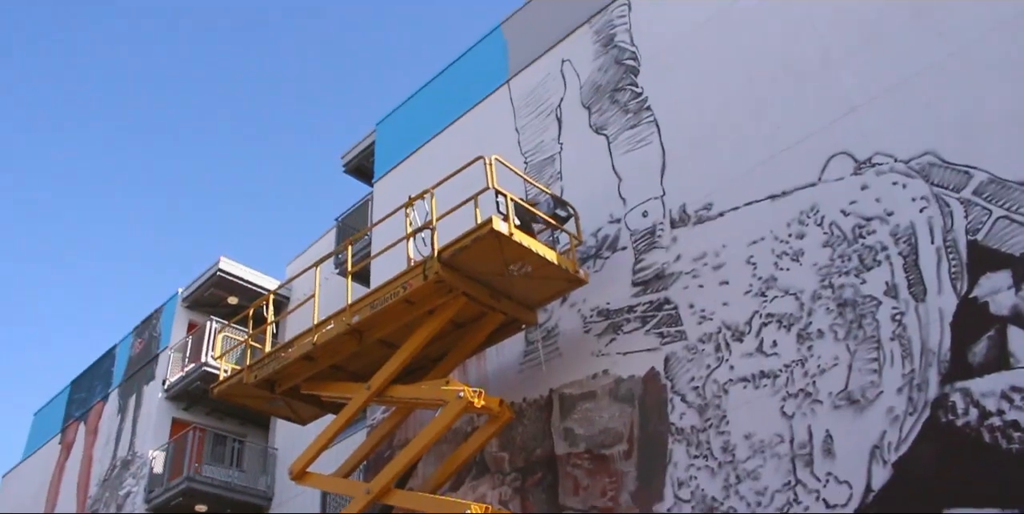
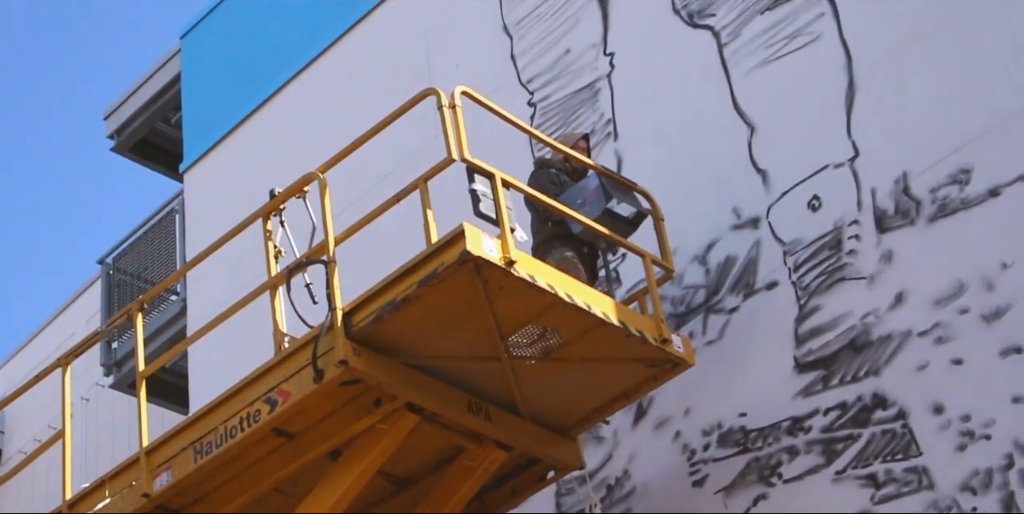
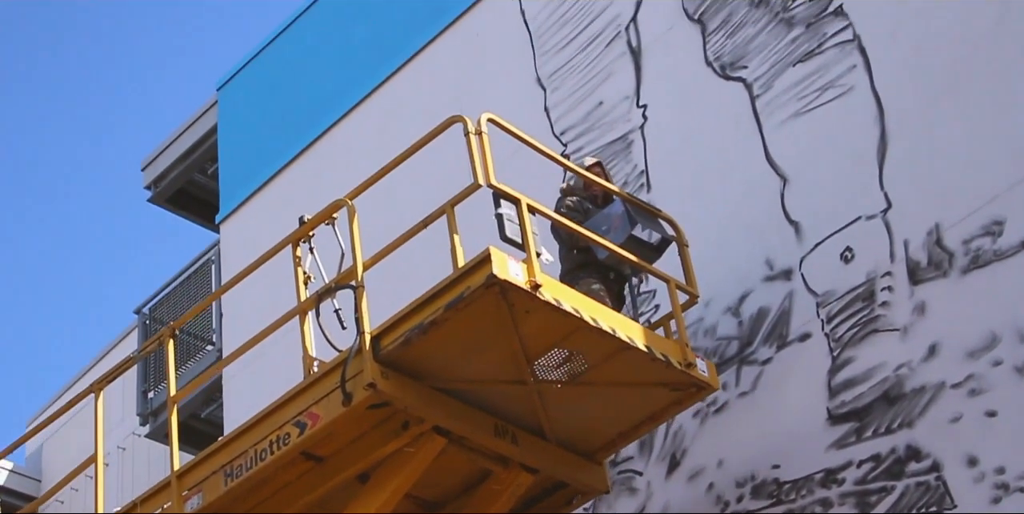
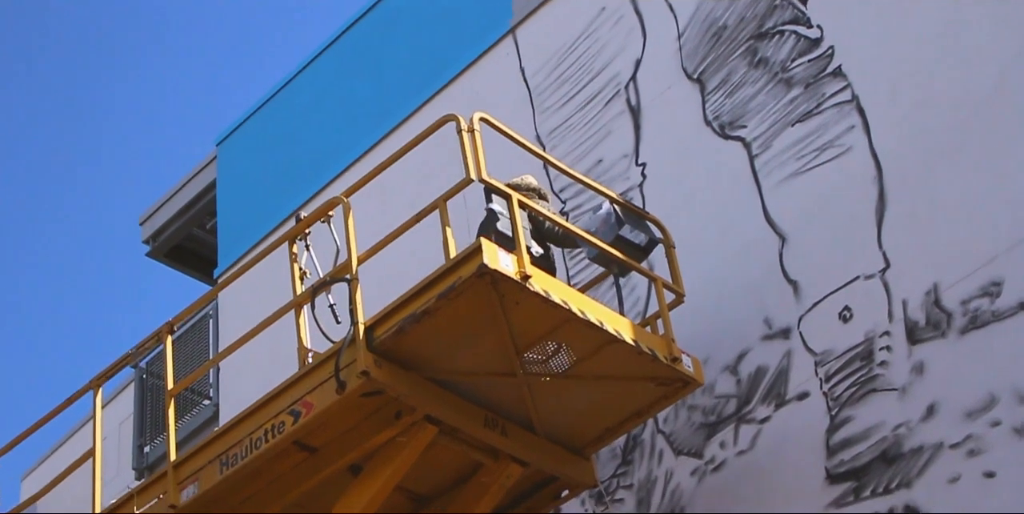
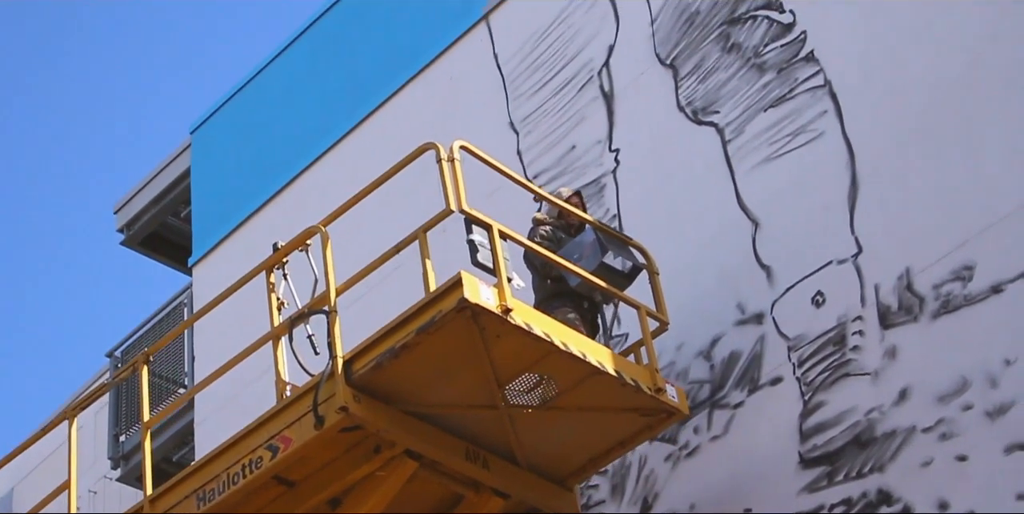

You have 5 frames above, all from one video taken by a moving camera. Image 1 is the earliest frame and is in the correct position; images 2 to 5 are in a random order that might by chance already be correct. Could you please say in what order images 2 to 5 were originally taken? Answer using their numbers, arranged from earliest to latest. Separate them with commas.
2, 3, 5, 4
